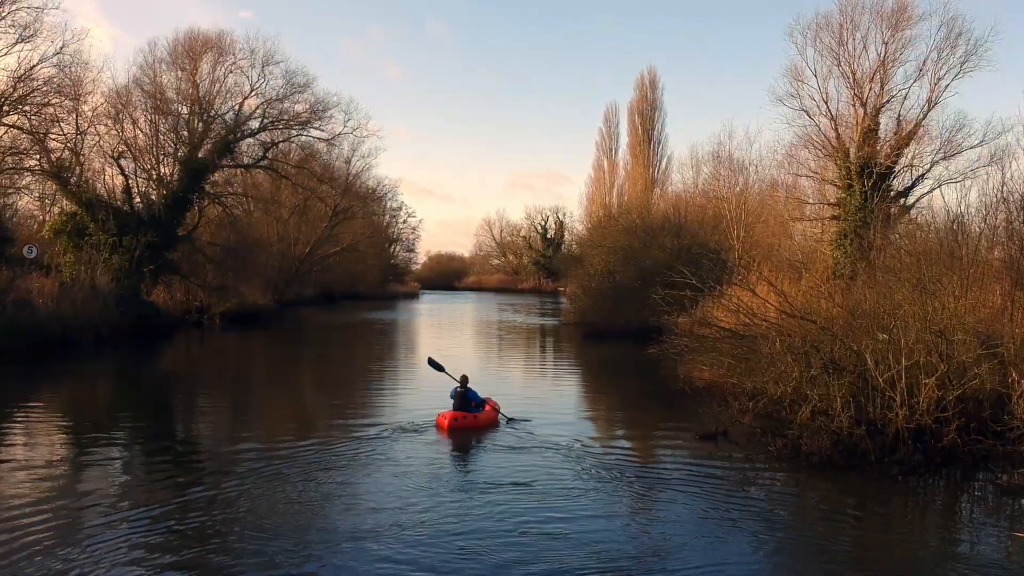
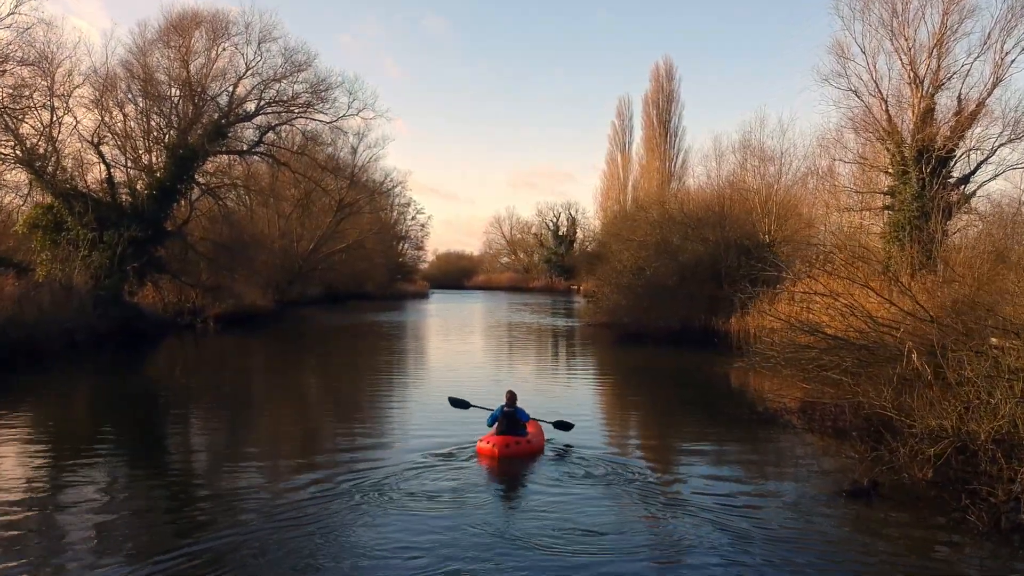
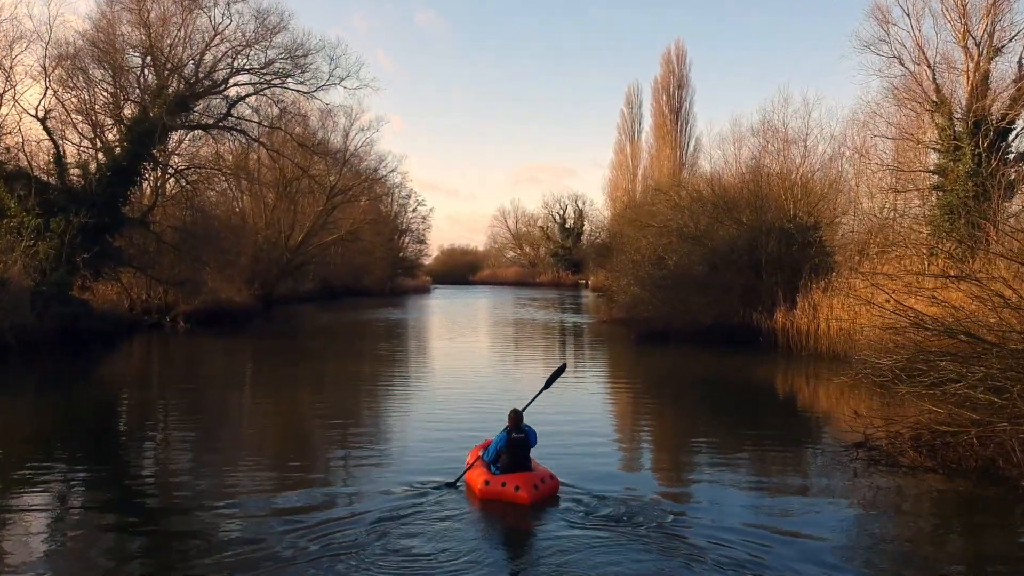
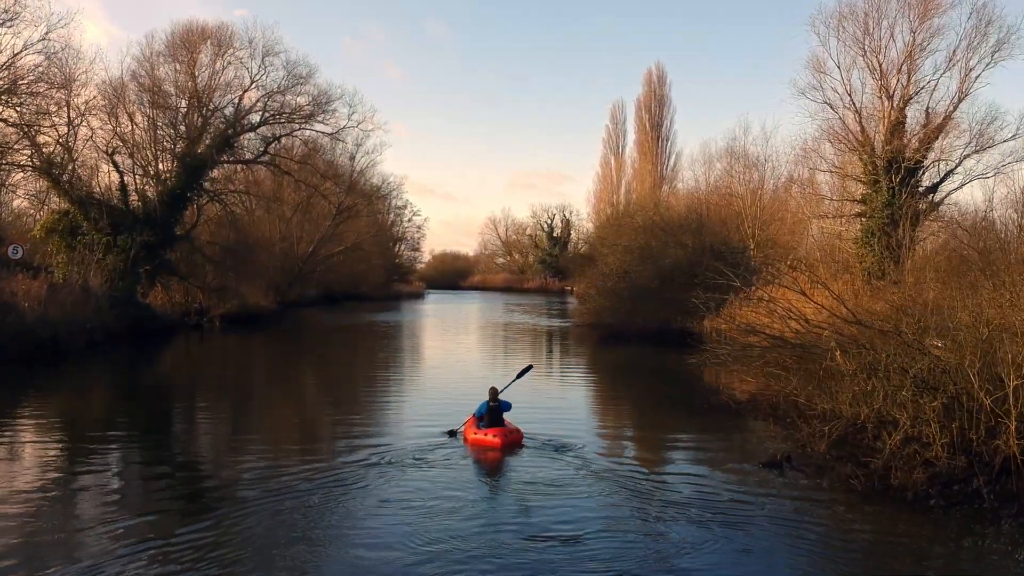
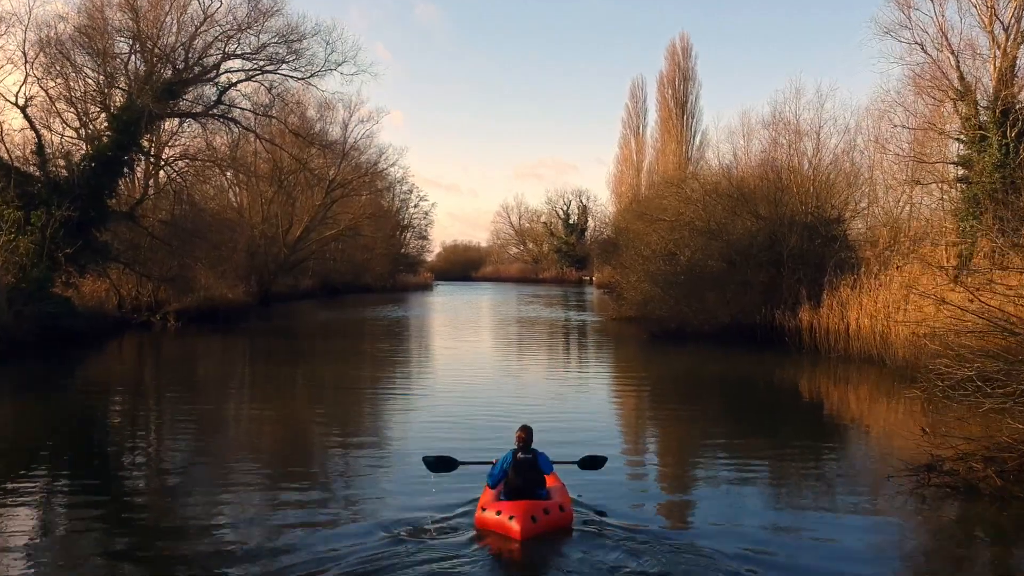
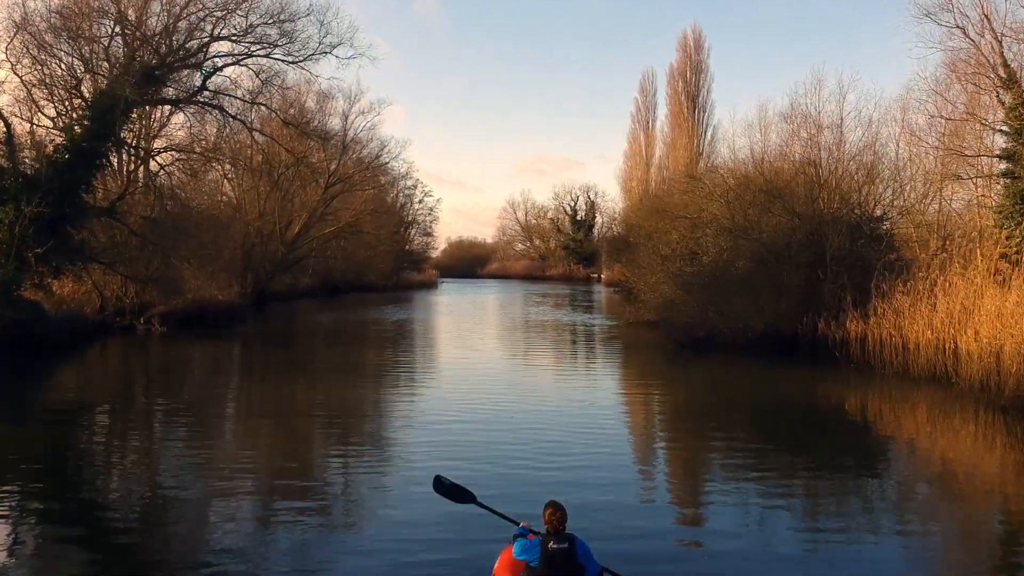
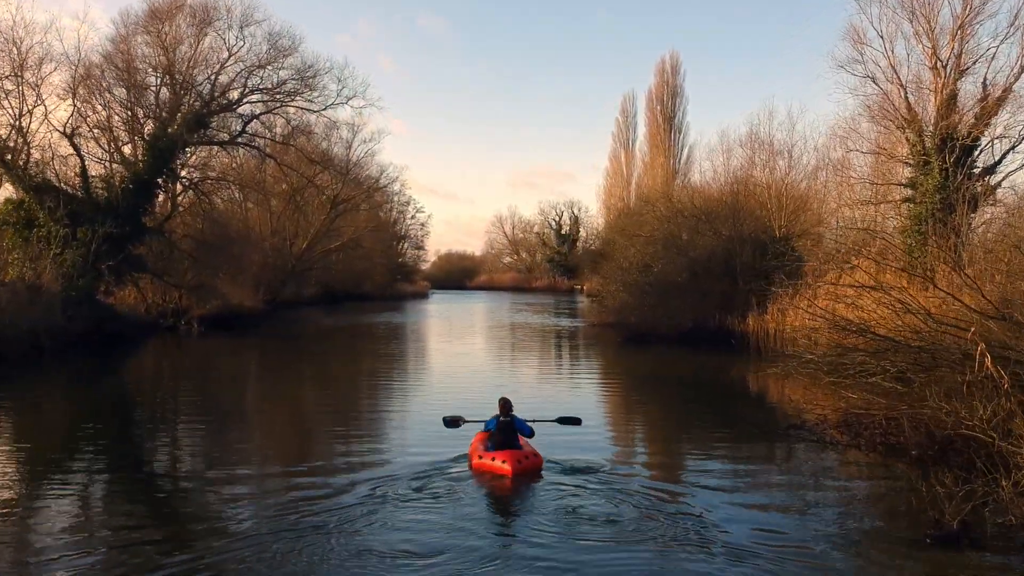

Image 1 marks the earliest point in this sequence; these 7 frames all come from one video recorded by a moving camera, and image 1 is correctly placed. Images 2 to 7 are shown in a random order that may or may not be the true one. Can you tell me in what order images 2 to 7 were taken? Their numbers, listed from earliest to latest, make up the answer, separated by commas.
4, 2, 7, 3, 5, 6
